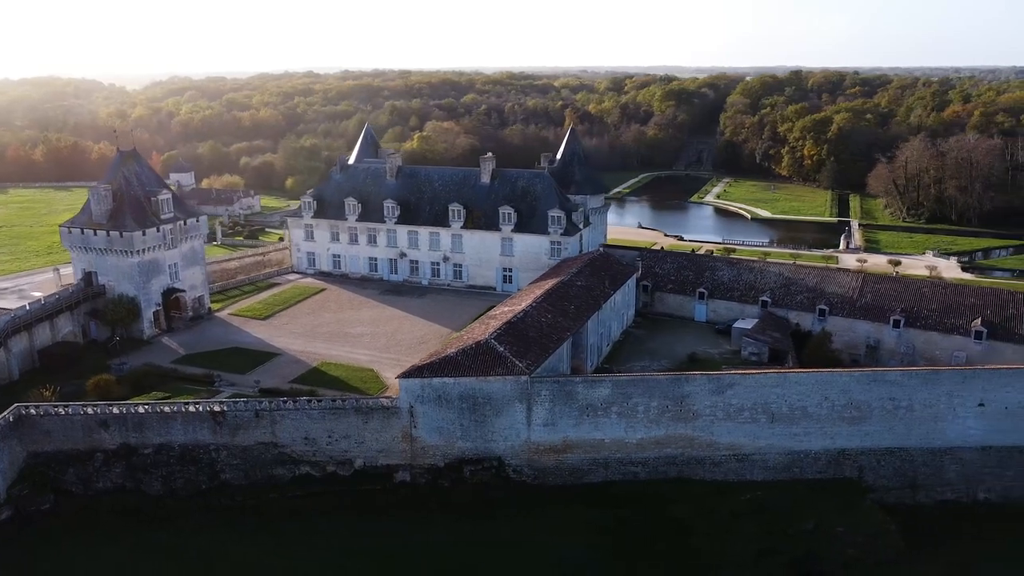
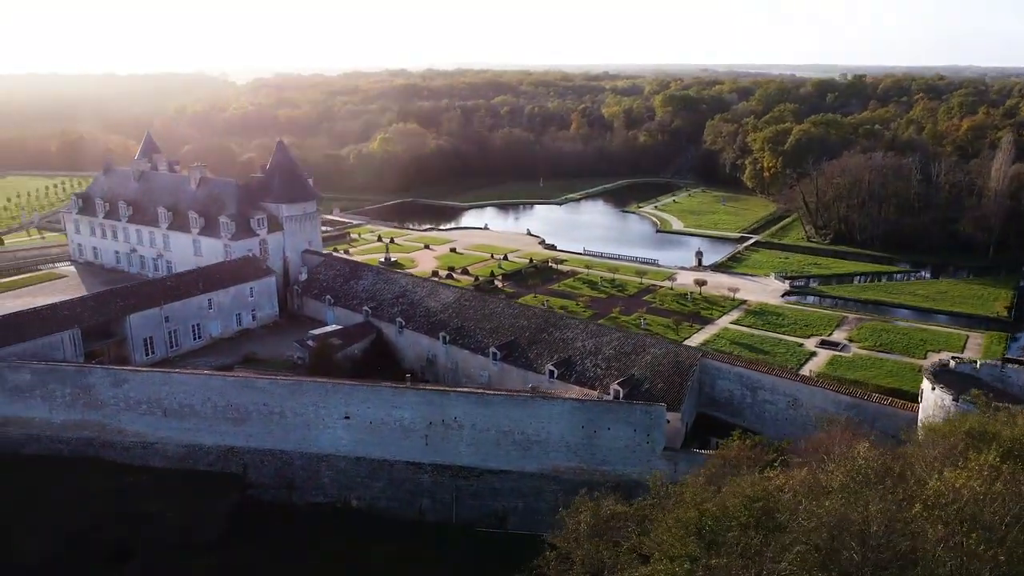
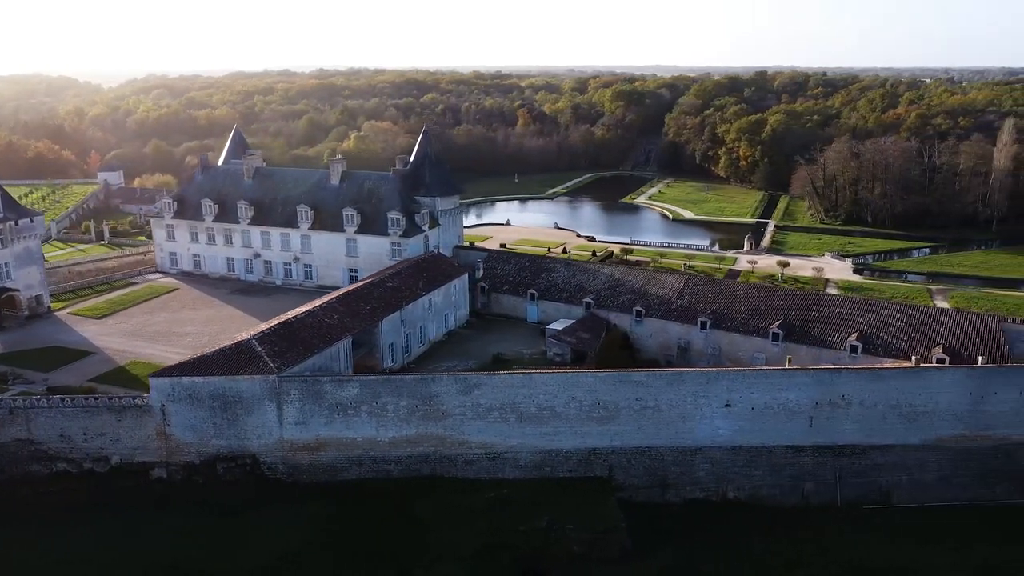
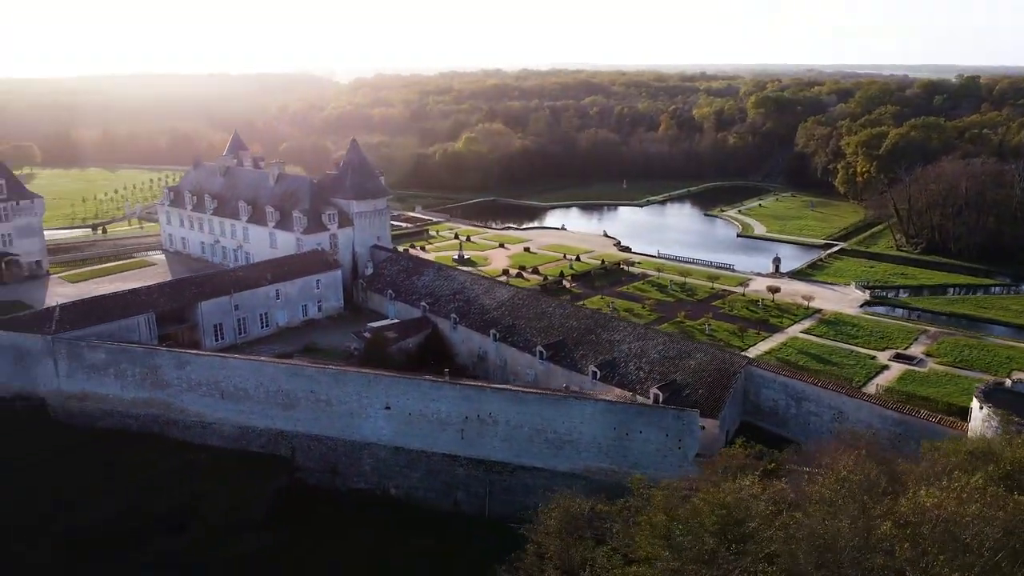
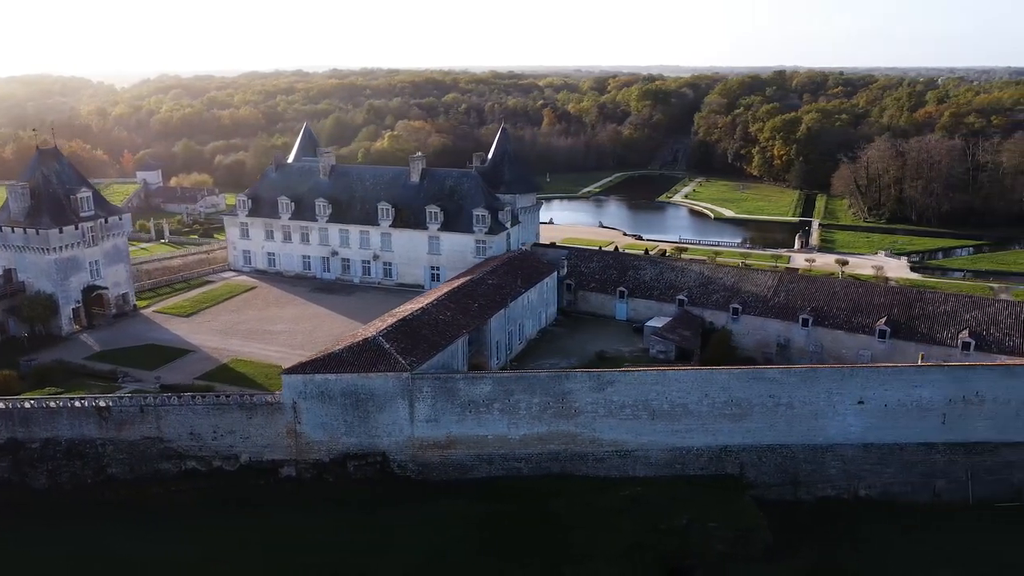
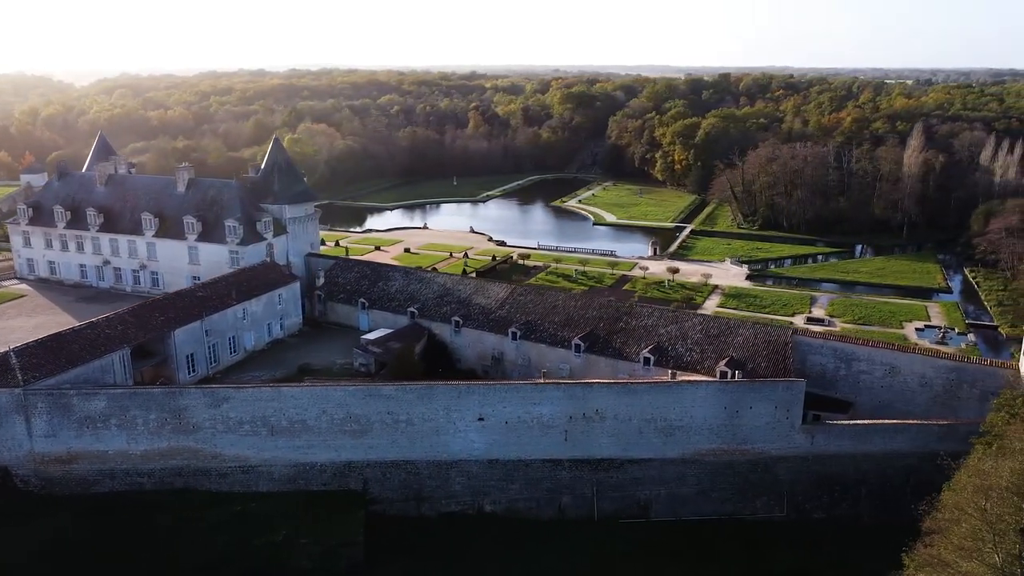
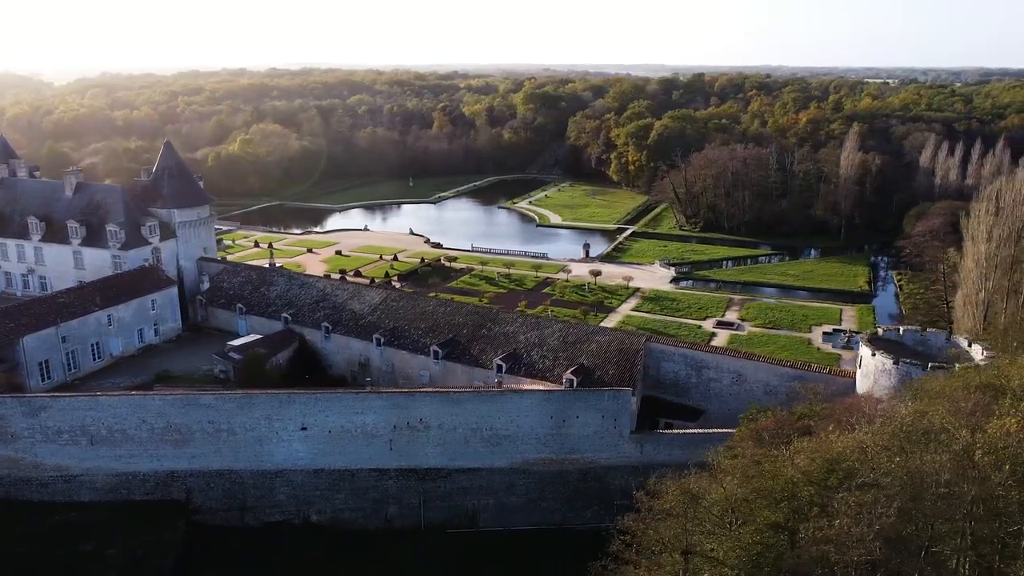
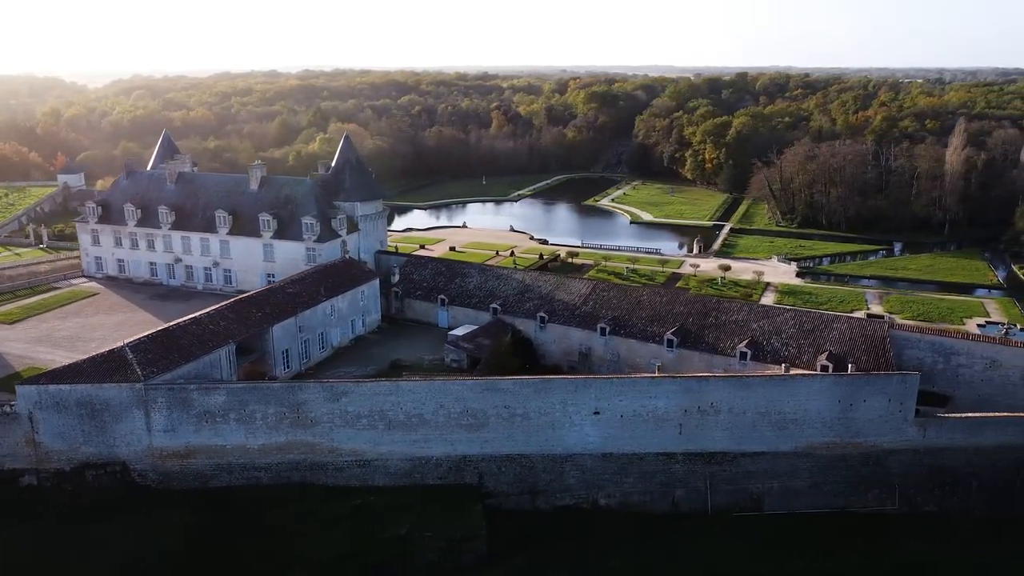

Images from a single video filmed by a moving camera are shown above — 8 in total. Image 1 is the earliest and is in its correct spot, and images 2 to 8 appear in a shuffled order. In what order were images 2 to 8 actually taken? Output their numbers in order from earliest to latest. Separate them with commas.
5, 3, 8, 6, 7, 2, 4
